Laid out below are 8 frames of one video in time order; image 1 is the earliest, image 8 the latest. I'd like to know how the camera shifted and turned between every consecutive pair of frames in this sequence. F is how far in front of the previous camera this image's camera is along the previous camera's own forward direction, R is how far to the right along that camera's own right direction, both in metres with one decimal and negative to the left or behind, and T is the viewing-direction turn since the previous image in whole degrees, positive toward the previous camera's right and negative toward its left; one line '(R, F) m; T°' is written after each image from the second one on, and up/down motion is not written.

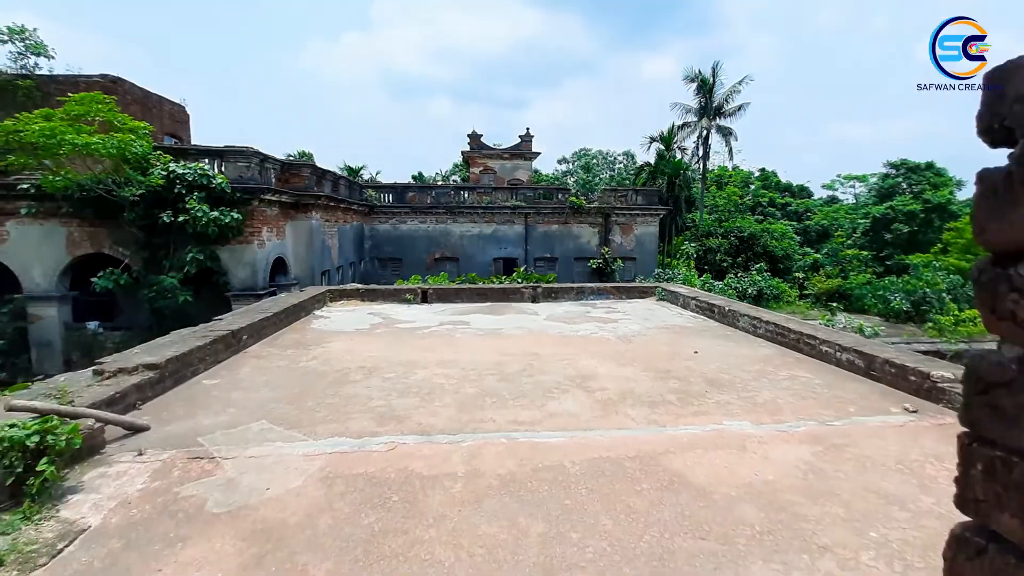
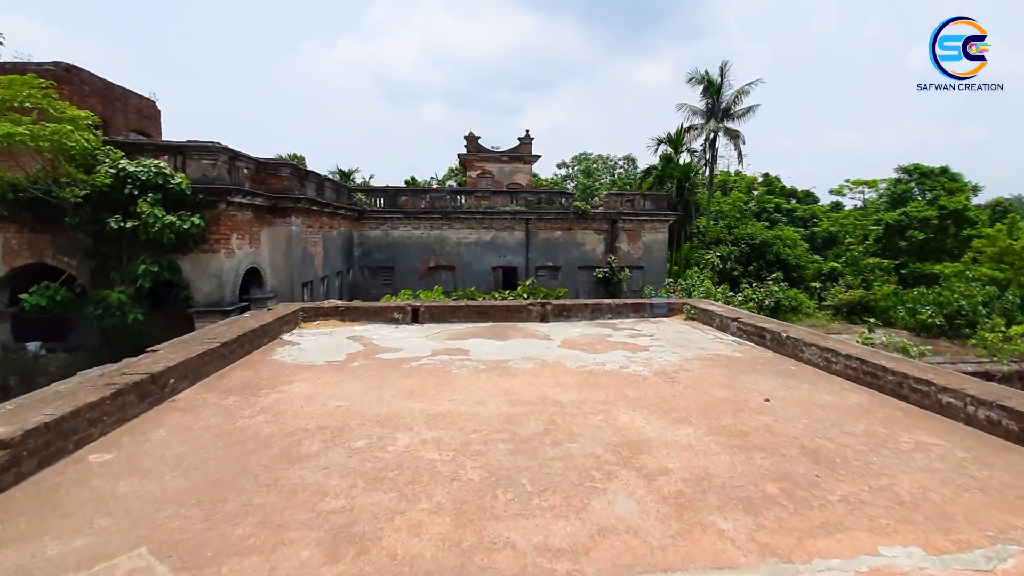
(-0.1, +1.1) m; 0°
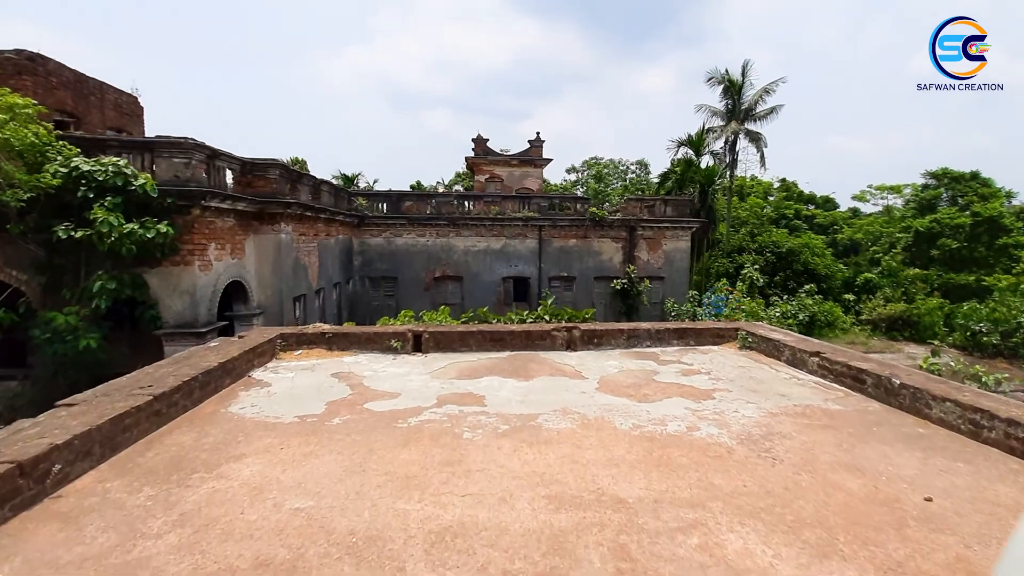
(-0.2, +1.1) m; -1°
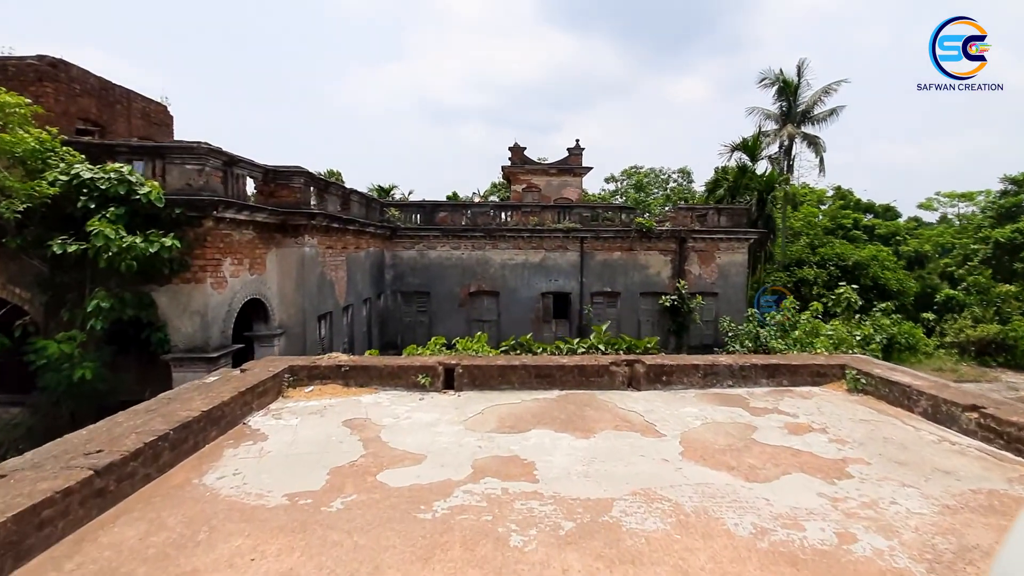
(-0.2, +1.0) m; -4°
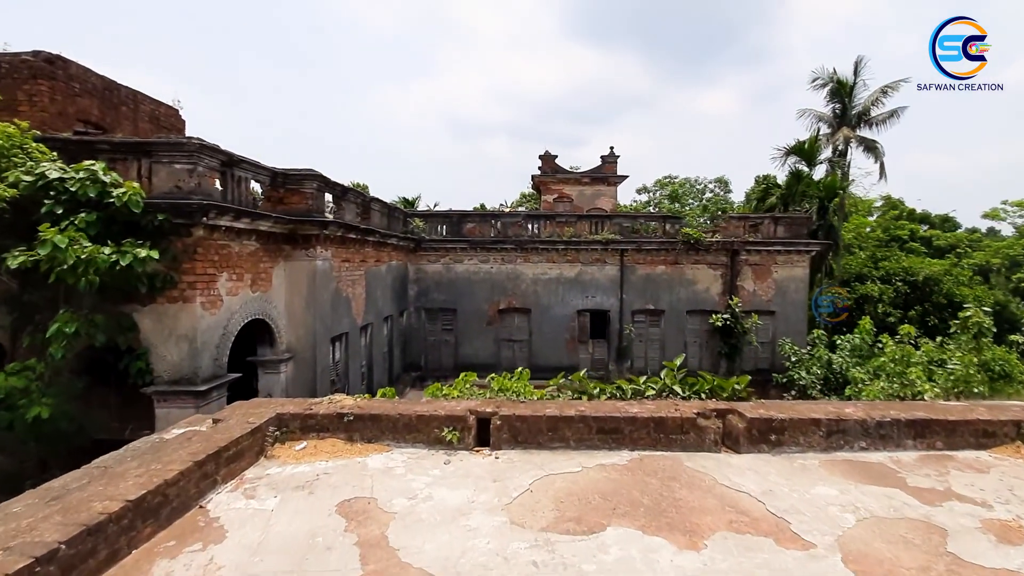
(-0.2, +1.1) m; -3°
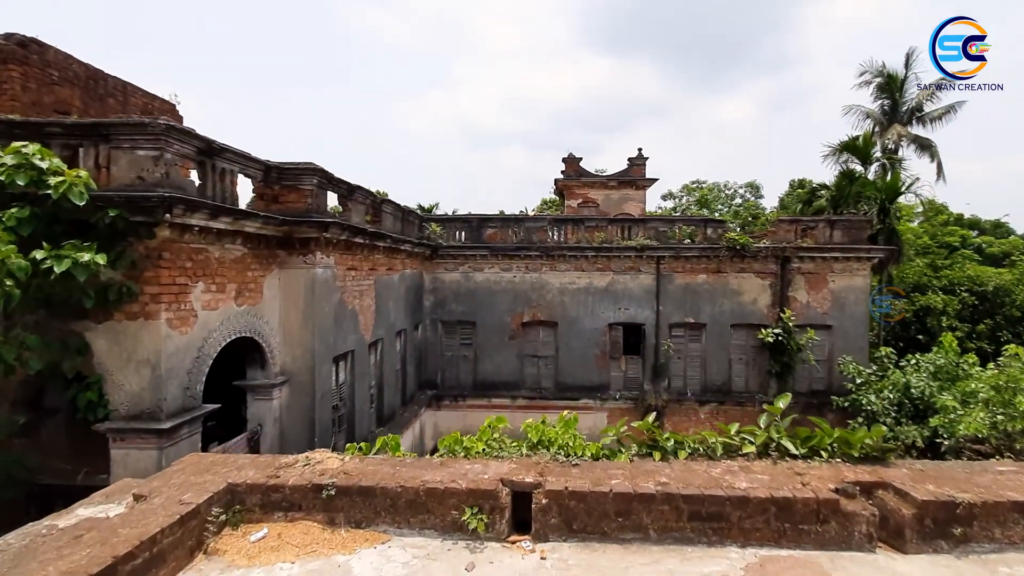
(-0.2, +1.1) m; -2°
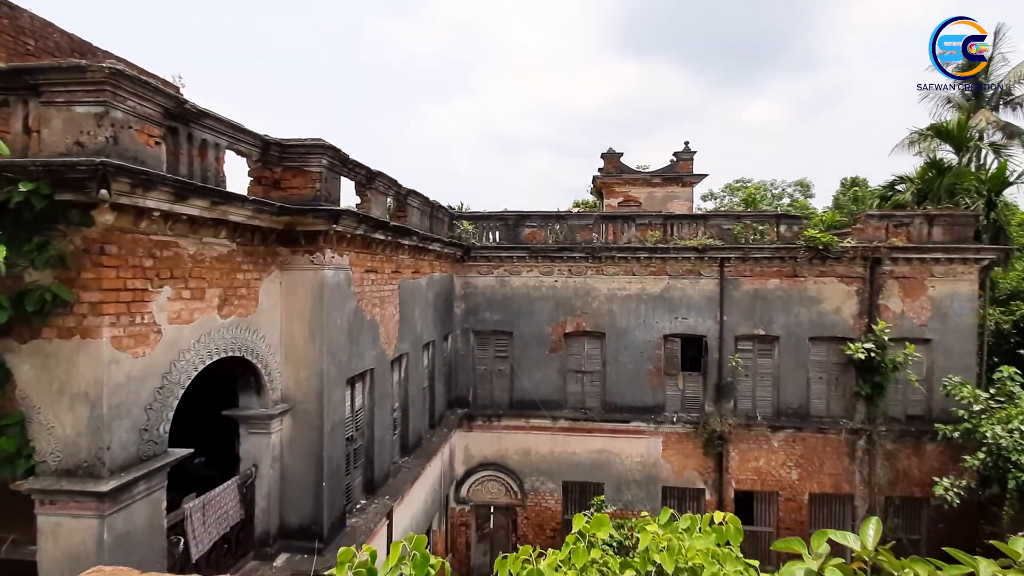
(-0.3, +1.3) m; -3°
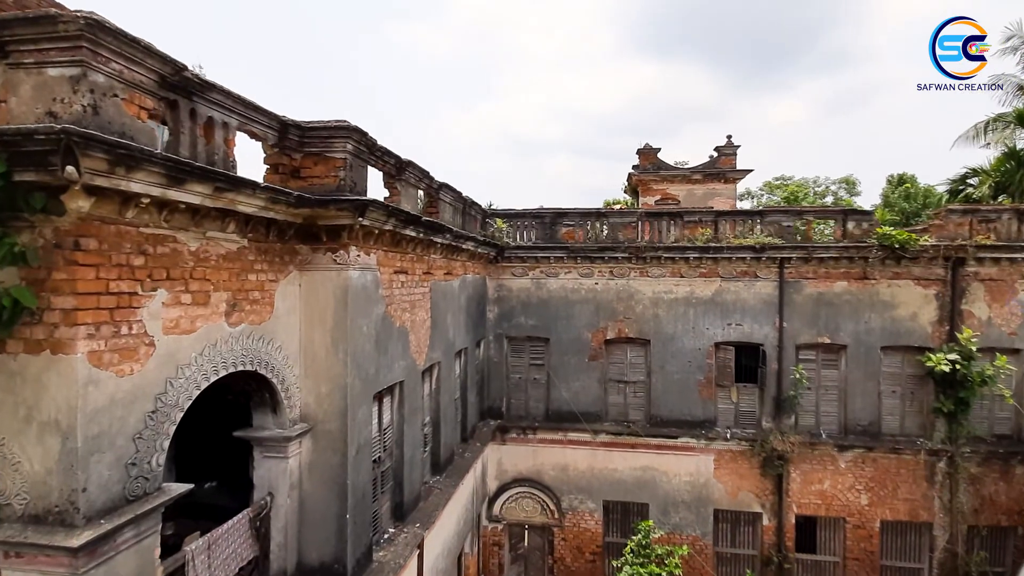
(-0.3, +0.7) m; -3°
